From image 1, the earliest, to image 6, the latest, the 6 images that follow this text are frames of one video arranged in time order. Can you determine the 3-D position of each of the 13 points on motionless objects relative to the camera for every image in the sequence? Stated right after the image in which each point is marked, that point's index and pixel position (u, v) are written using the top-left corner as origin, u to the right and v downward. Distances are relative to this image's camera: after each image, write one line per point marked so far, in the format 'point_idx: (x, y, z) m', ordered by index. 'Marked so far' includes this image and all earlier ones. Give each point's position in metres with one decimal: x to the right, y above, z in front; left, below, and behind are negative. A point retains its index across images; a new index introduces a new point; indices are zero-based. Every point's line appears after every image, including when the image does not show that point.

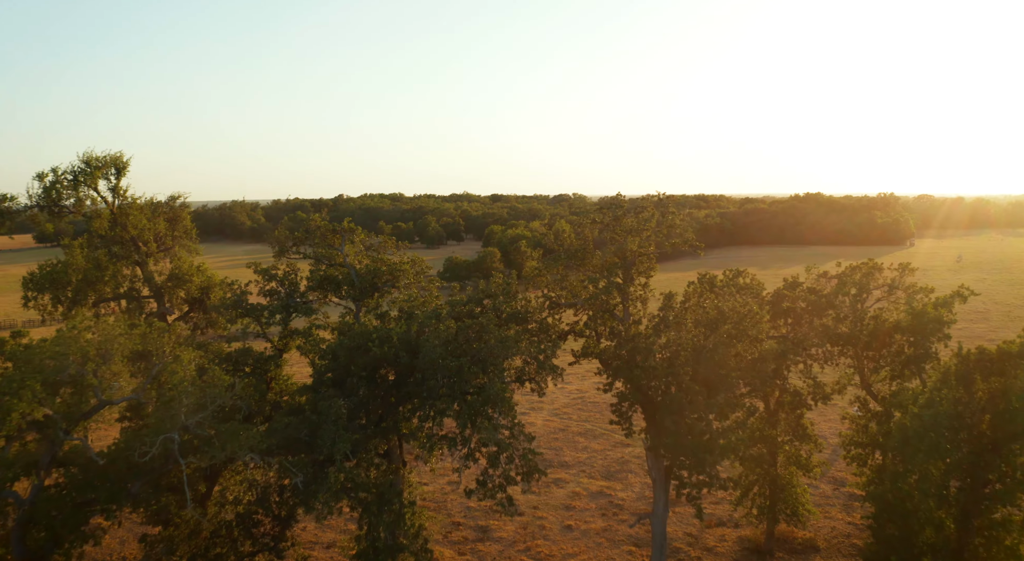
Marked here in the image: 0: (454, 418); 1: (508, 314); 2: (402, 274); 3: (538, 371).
0: (-1.0, -2.3, +11.4) m
1: (-0.1, -0.7, +14.0) m
2: (-2.5, +0.1, +15.6) m
3: (+0.5, -1.7, +12.5) m
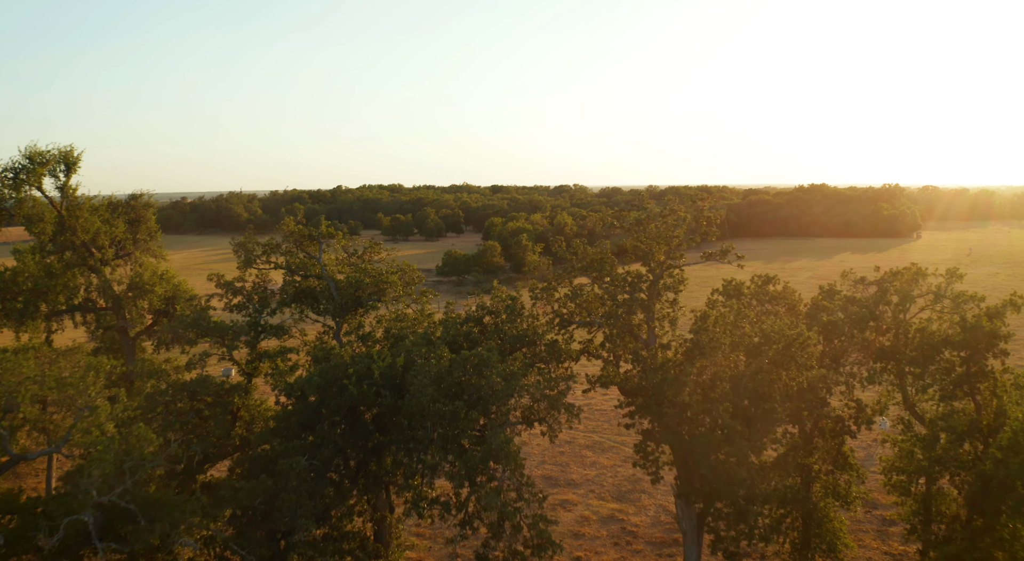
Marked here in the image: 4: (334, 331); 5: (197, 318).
0: (-0.9, -2.7, +9.3) m
1: (0.0, -1.0, +11.9) m
2: (-2.4, -0.1, +13.5) m
3: (+0.6, -2.0, +10.4) m
4: (-3.4, -1.0, +13.2) m
5: (-5.9, -0.7, +12.9) m
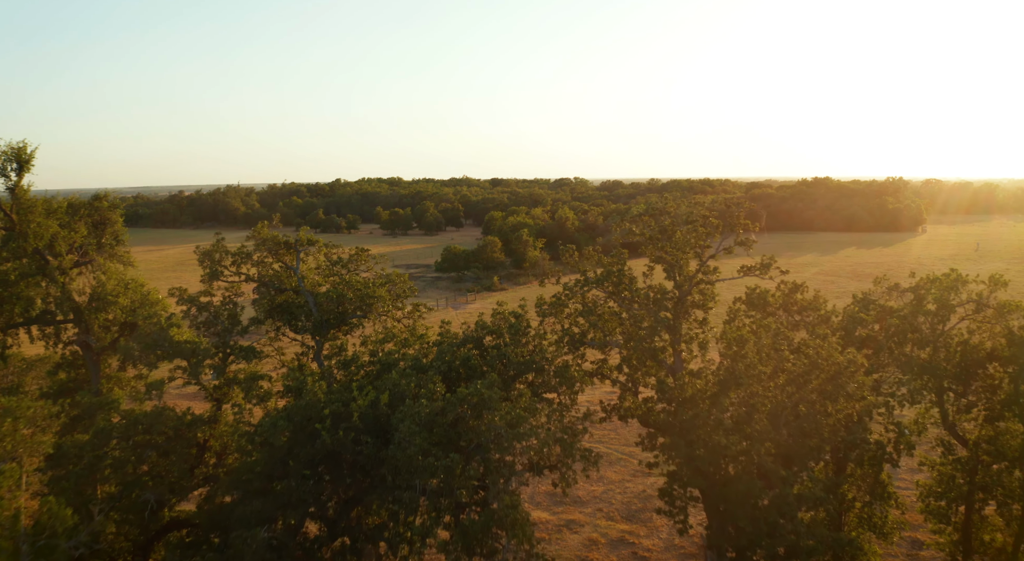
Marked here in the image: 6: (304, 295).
0: (-0.8, -2.9, +7.7) m
1: (+0.1, -1.2, +10.3) m
2: (-2.4, -0.4, +11.9) m
3: (+0.6, -2.3, +8.8) m
4: (-3.3, -1.2, +11.6) m
5: (-5.9, -1.0, +11.3) m
6: (-3.6, -0.2, +11.8) m
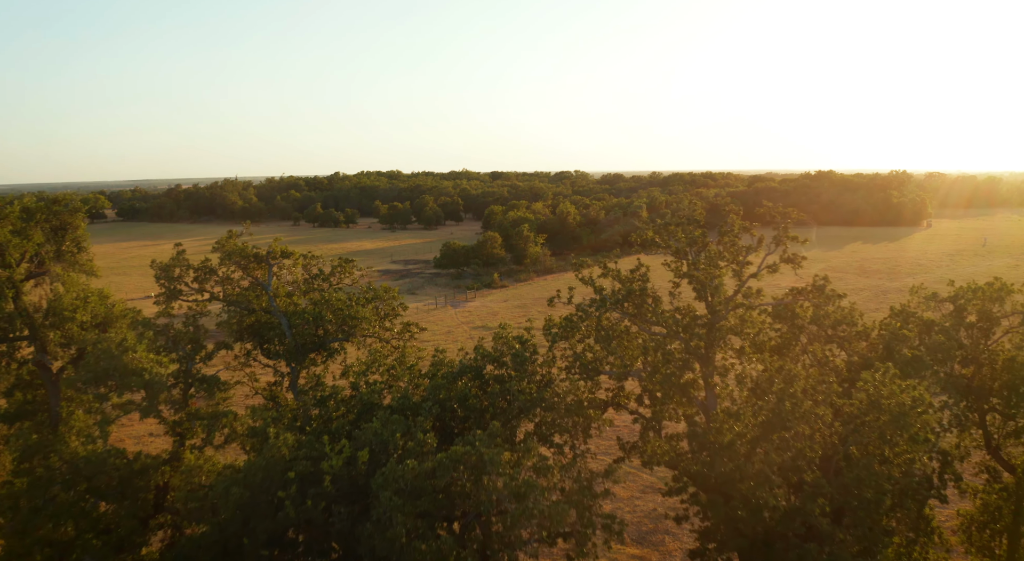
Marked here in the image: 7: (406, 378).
0: (-0.7, -3.3, +6.2) m
1: (+0.1, -1.5, +8.8) m
2: (-2.3, -0.7, +10.4) m
3: (+0.7, -2.6, +7.3) m
4: (-3.3, -1.5, +10.1) m
5: (-5.8, -1.2, +9.8) m
6: (-3.5, -0.5, +10.3) m
7: (-1.5, -1.3, +9.5) m
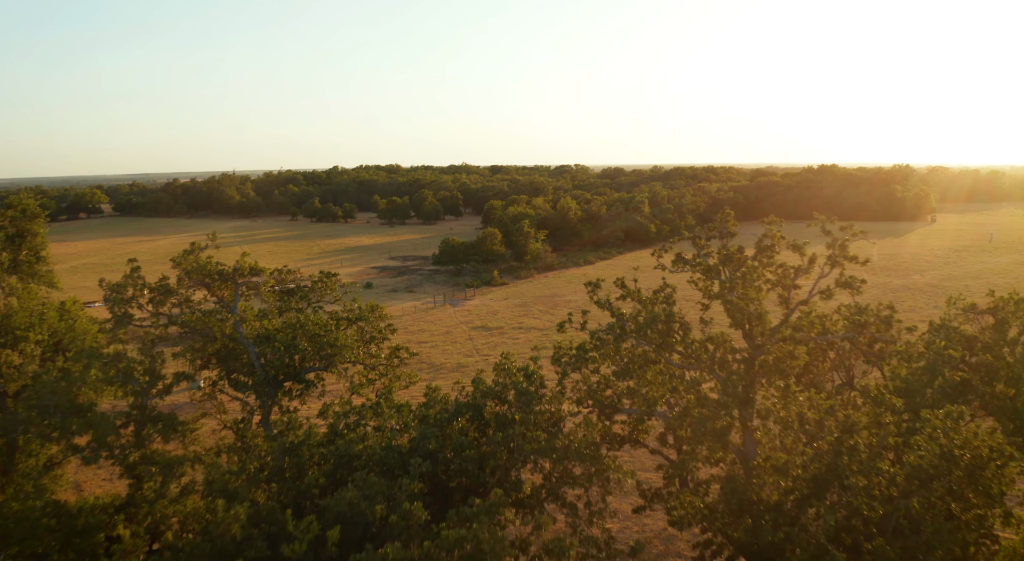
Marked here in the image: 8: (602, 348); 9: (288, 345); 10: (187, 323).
0: (-0.7, -3.6, +4.9) m
1: (+0.2, -1.8, +7.5) m
2: (-2.2, -0.9, +9.0) m
3: (+0.8, -2.9, +6.0) m
4: (-3.2, -1.8, +8.8) m
5: (-5.7, -1.5, +8.5) m
6: (-3.5, -0.8, +8.9) m
7: (-1.4, -1.6, +8.1) m
8: (+1.1, -0.8, +8.5) m
9: (-2.8, -0.8, +8.7) m
10: (-4.2, -0.5, +9.0) m
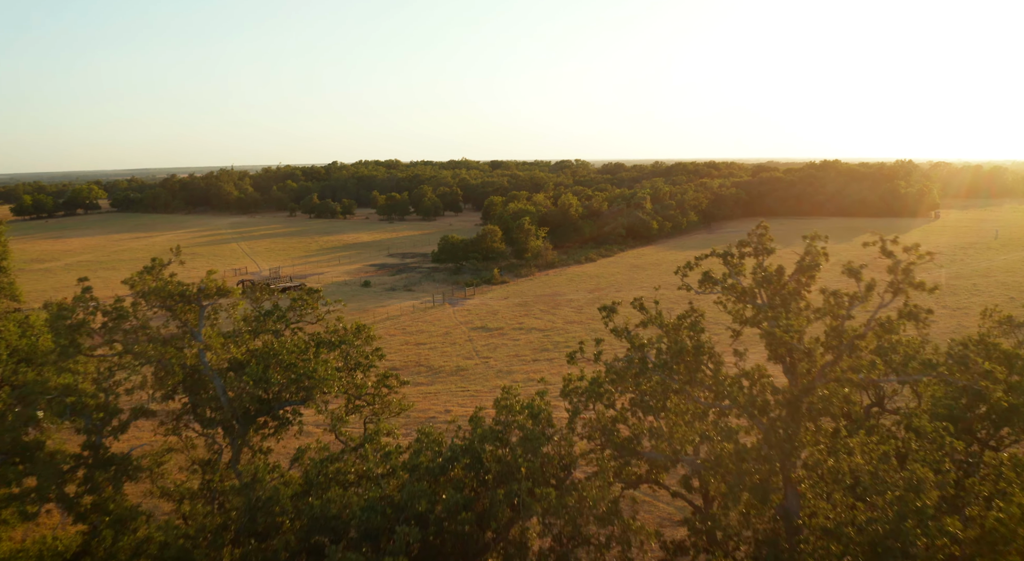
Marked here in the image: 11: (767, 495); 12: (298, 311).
0: (-0.6, -3.9, +3.9) m
1: (+0.2, -2.1, +6.4) m
2: (-2.2, -1.2, +7.9) m
3: (+0.8, -3.1, +4.9) m
4: (-3.2, -2.0, +7.7) m
5: (-5.7, -1.8, +7.4) m
6: (-3.4, -1.1, +7.8) m
7: (-1.4, -1.9, +7.1) m
8: (+1.2, -1.1, +7.5) m
9: (-2.8, -1.0, +7.7) m
10: (-4.2, -0.7, +7.9) m
11: (+2.4, -2.0, +6.5) m
12: (-2.8, -0.4, +8.9) m
